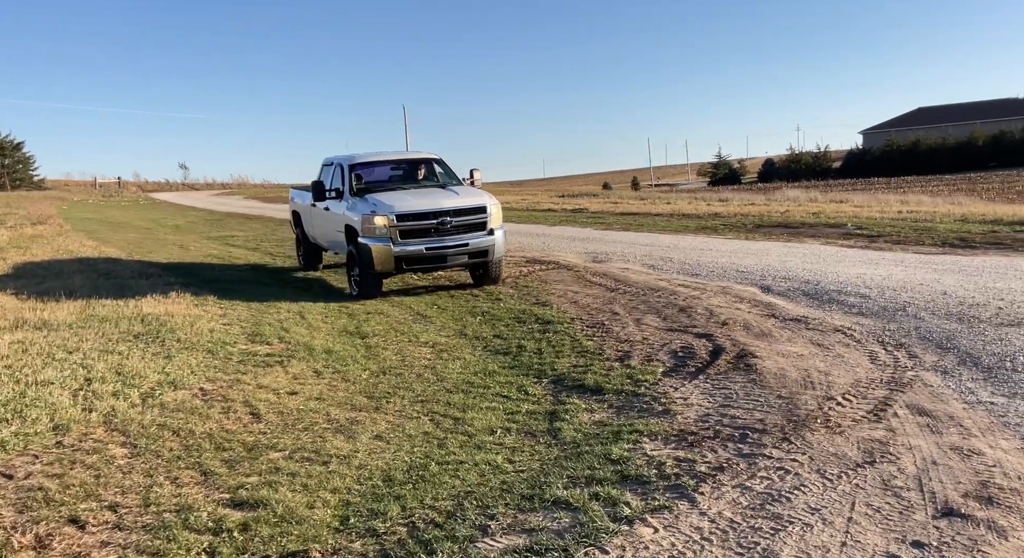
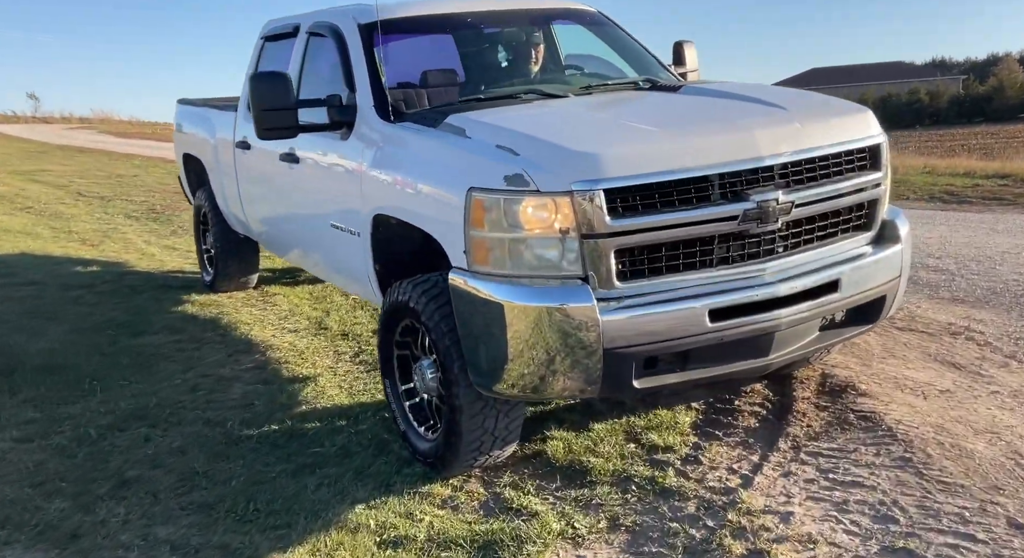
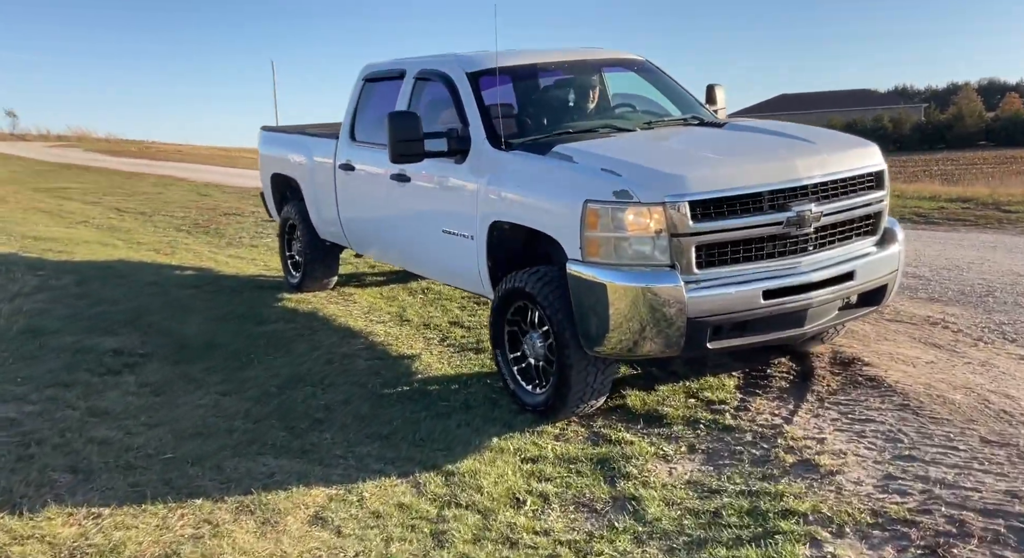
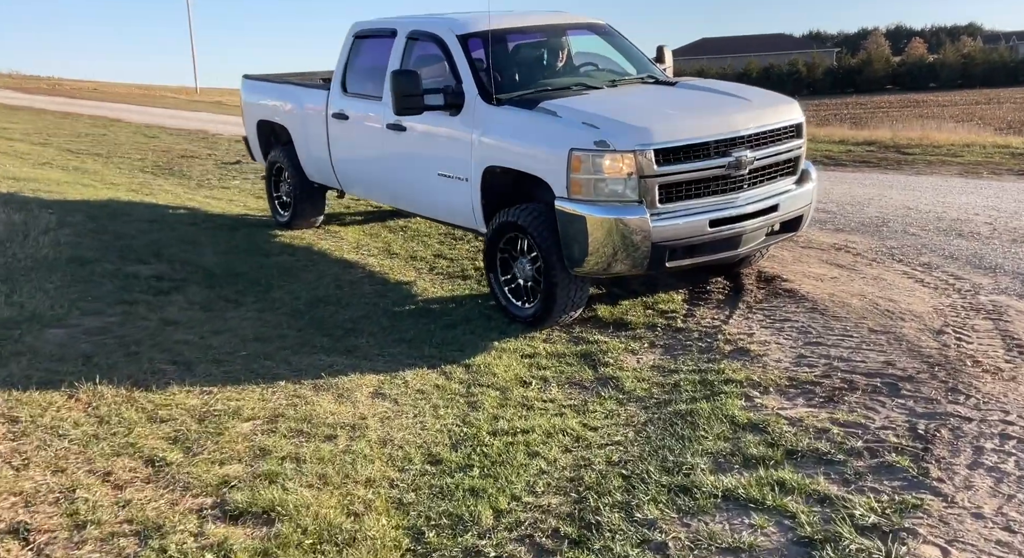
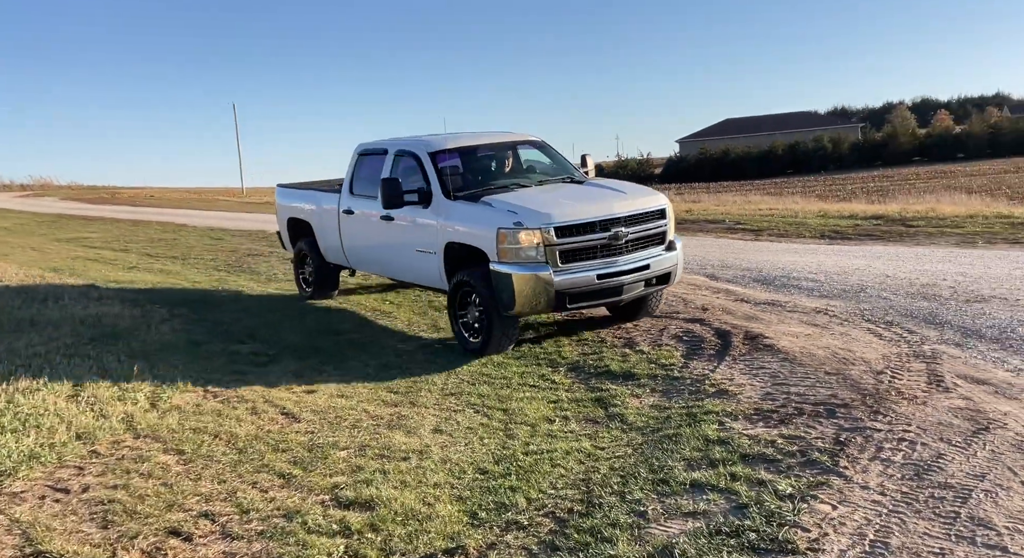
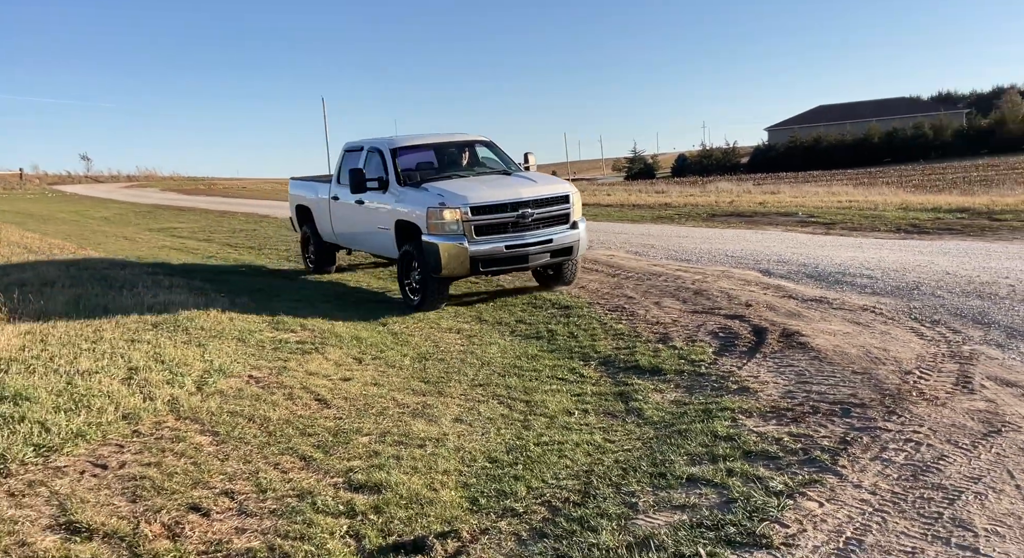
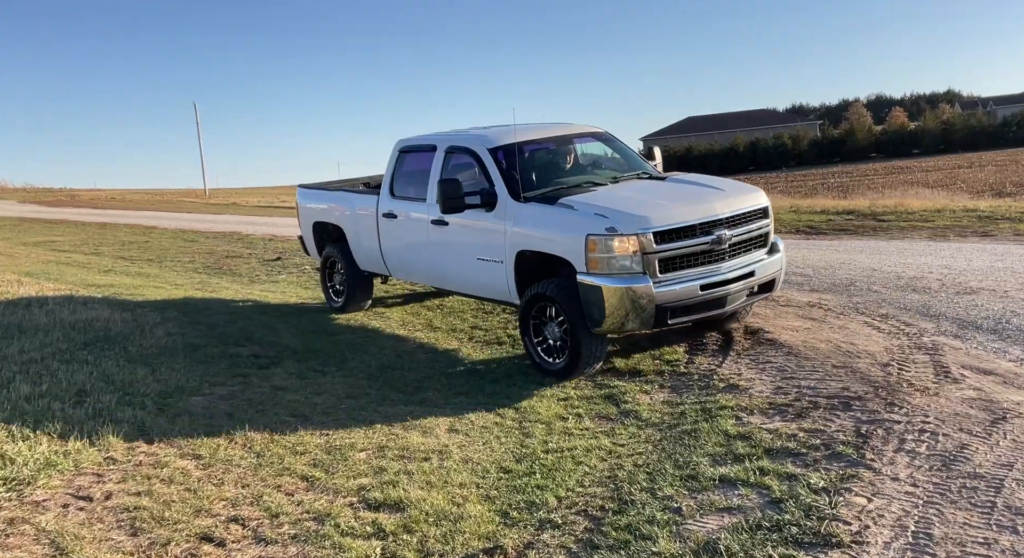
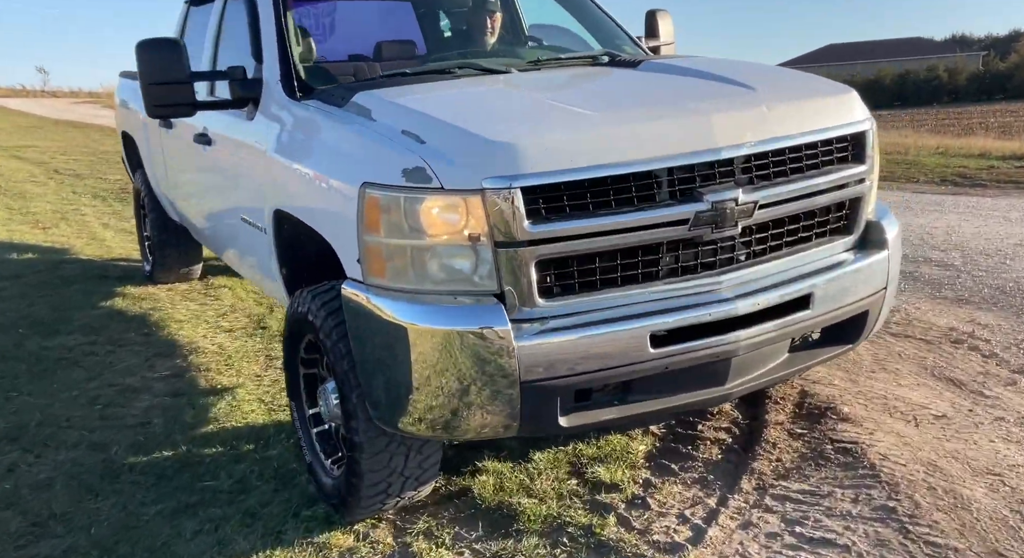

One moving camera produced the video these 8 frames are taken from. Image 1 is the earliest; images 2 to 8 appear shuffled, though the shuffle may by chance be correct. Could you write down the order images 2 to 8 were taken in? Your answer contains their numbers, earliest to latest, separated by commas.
6, 5, 7, 4, 3, 2, 8
